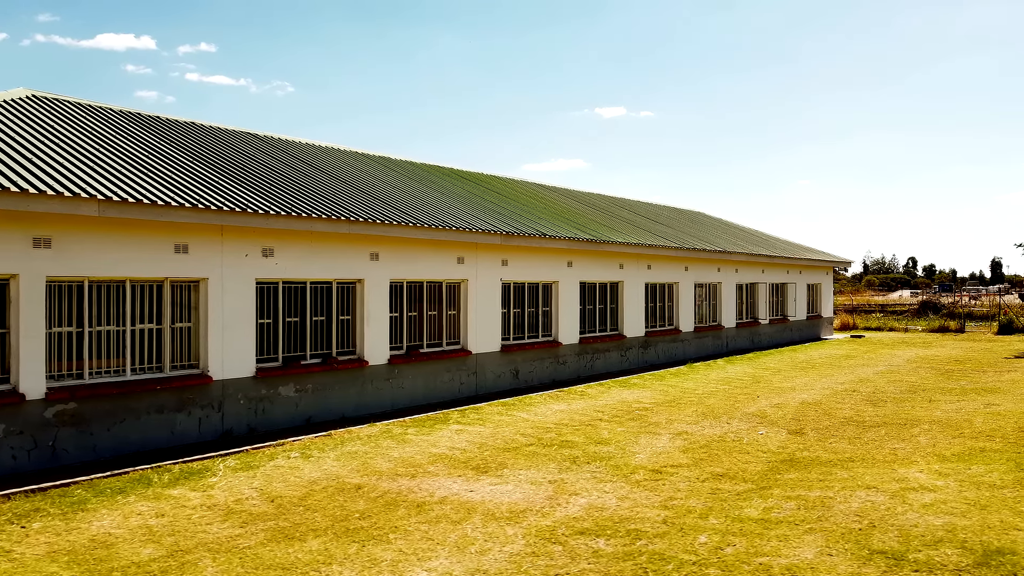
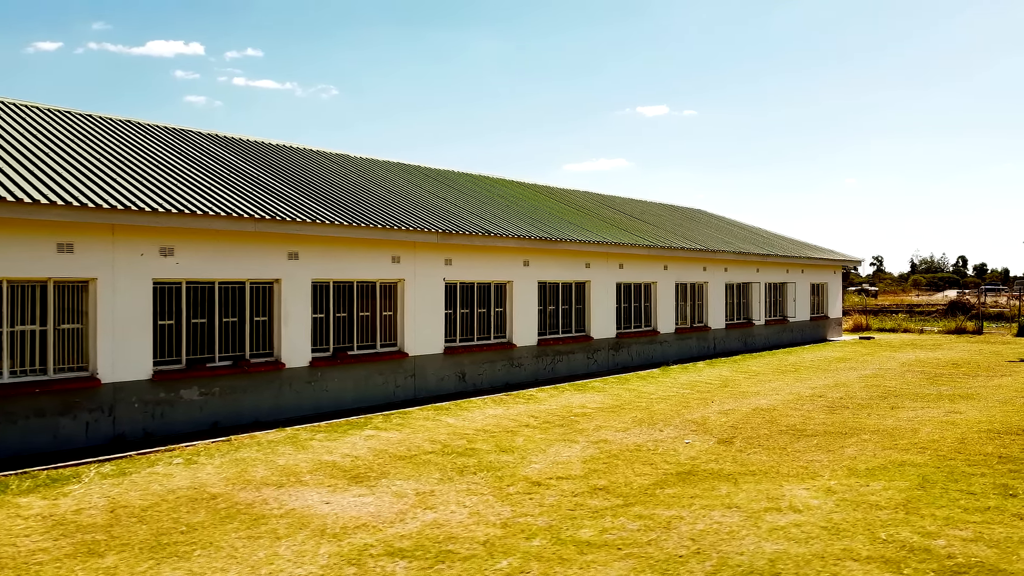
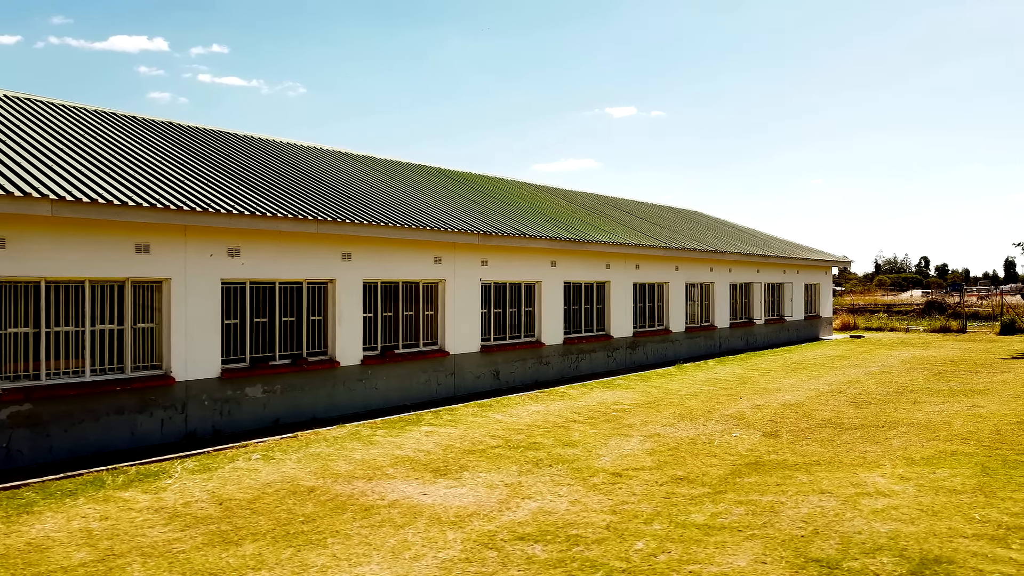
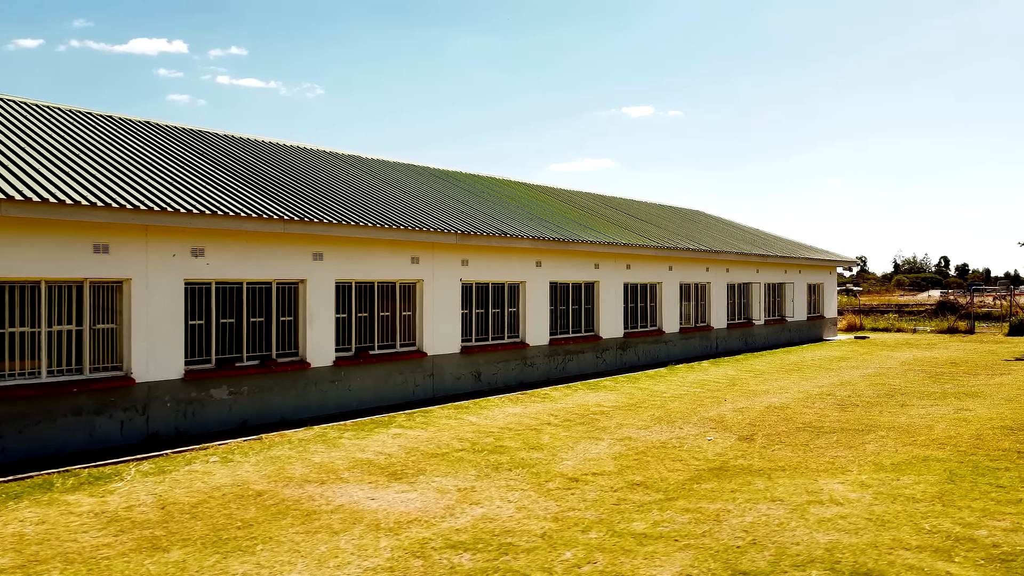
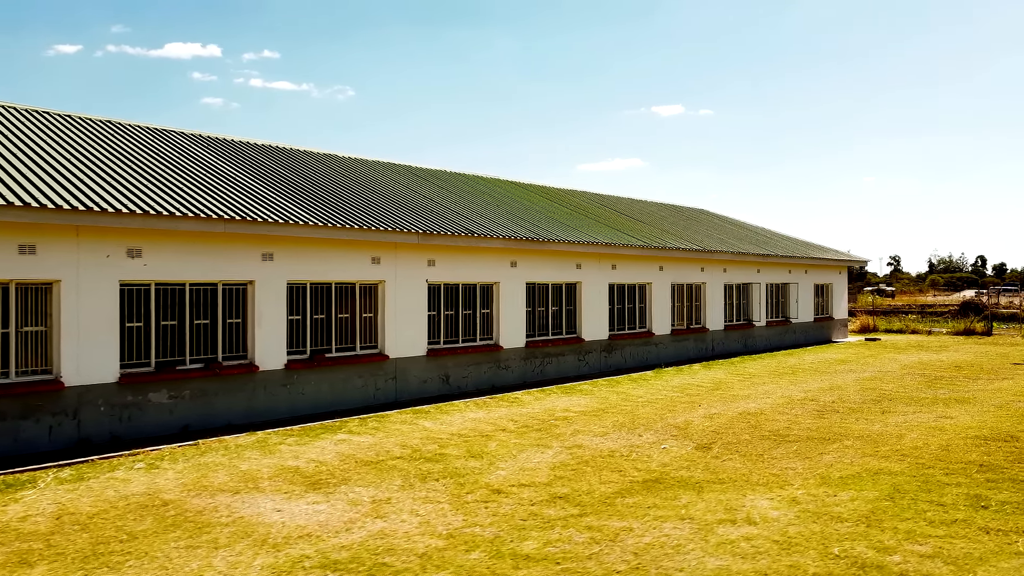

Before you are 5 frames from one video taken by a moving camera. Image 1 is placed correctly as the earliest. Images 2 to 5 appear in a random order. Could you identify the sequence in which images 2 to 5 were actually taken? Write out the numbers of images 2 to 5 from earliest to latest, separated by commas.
3, 4, 2, 5
